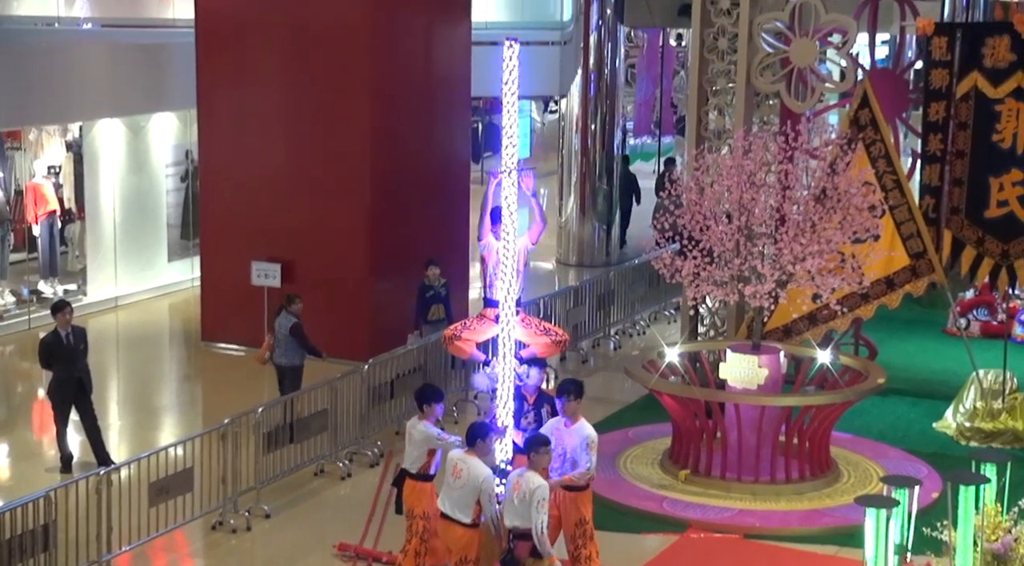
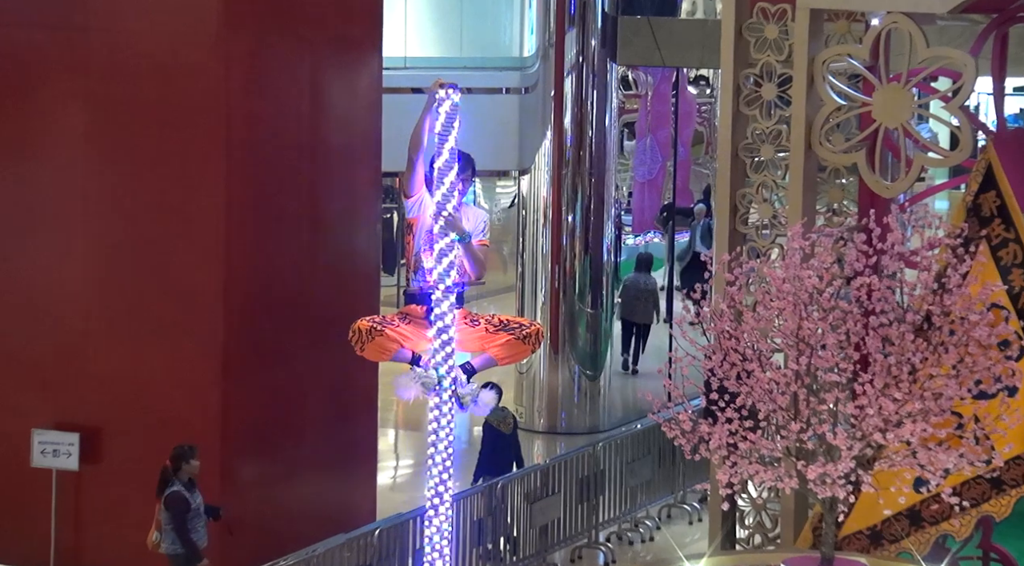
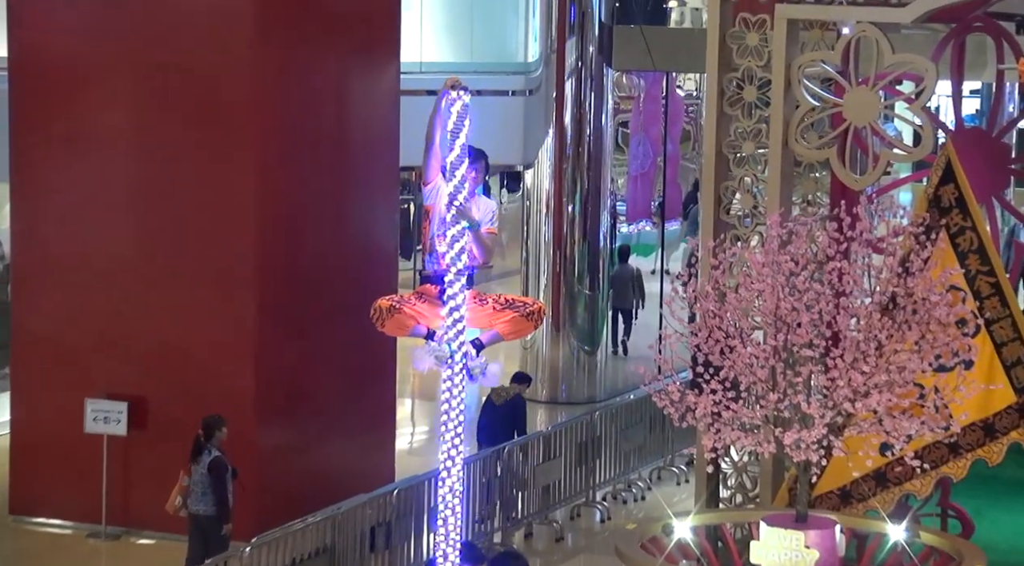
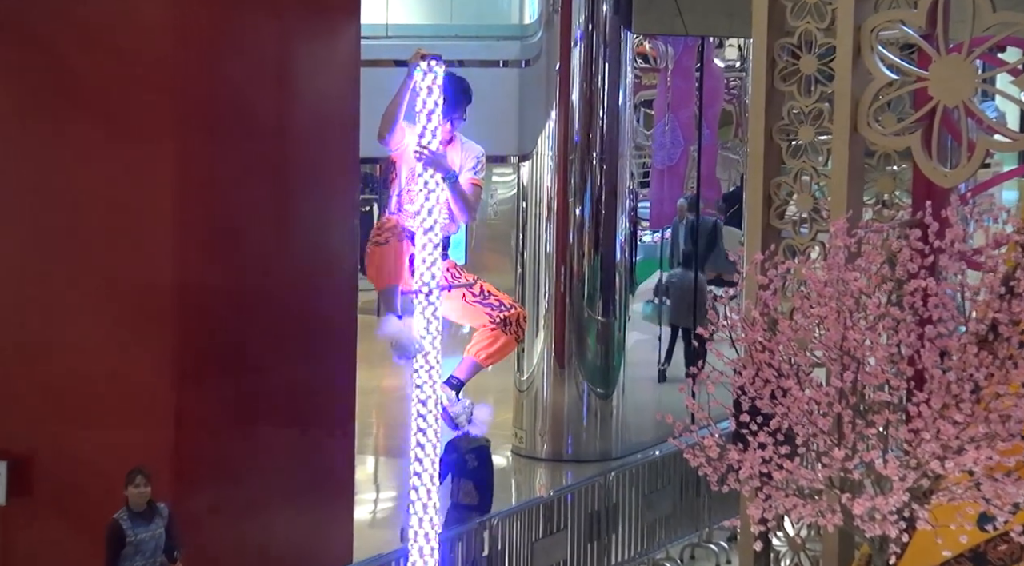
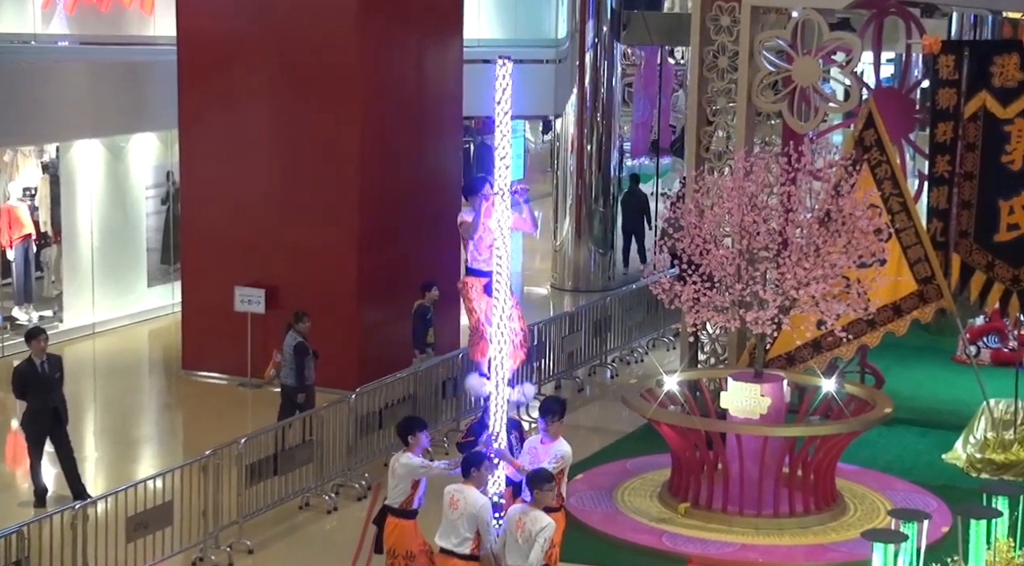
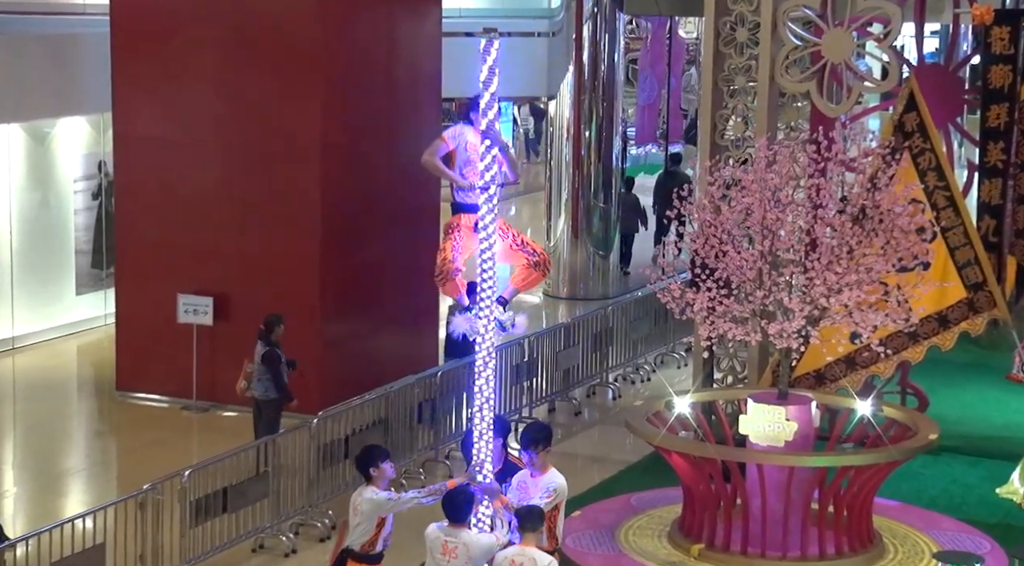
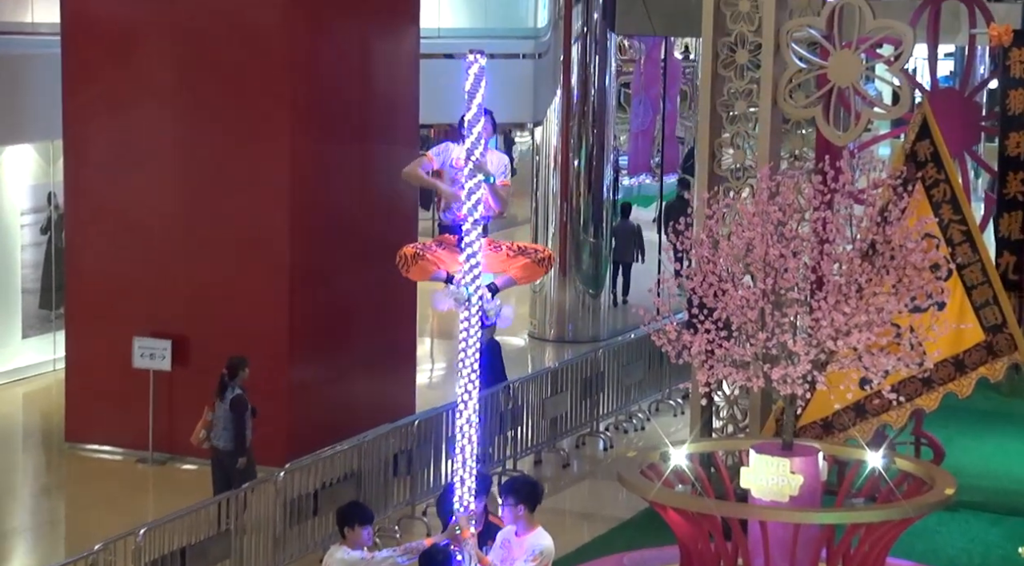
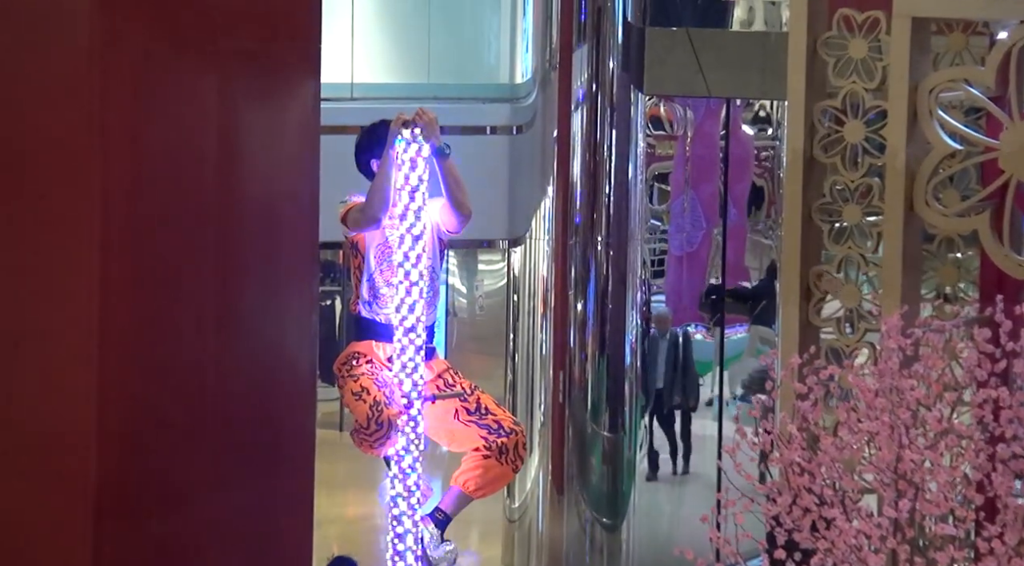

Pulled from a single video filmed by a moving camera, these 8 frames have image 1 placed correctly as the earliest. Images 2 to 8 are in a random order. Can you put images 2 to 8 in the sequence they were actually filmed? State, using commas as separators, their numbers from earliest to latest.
5, 6, 7, 3, 2, 4, 8
